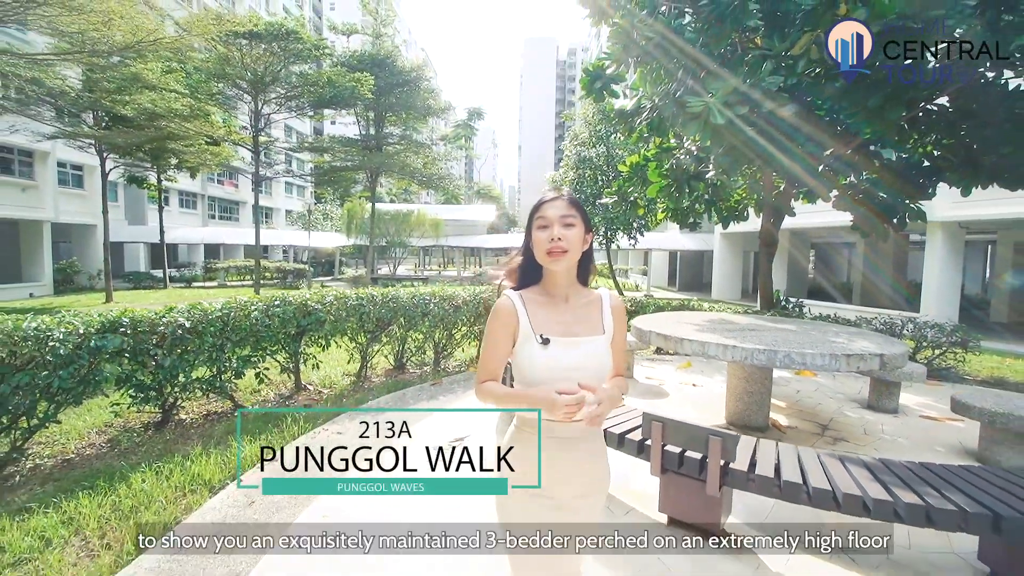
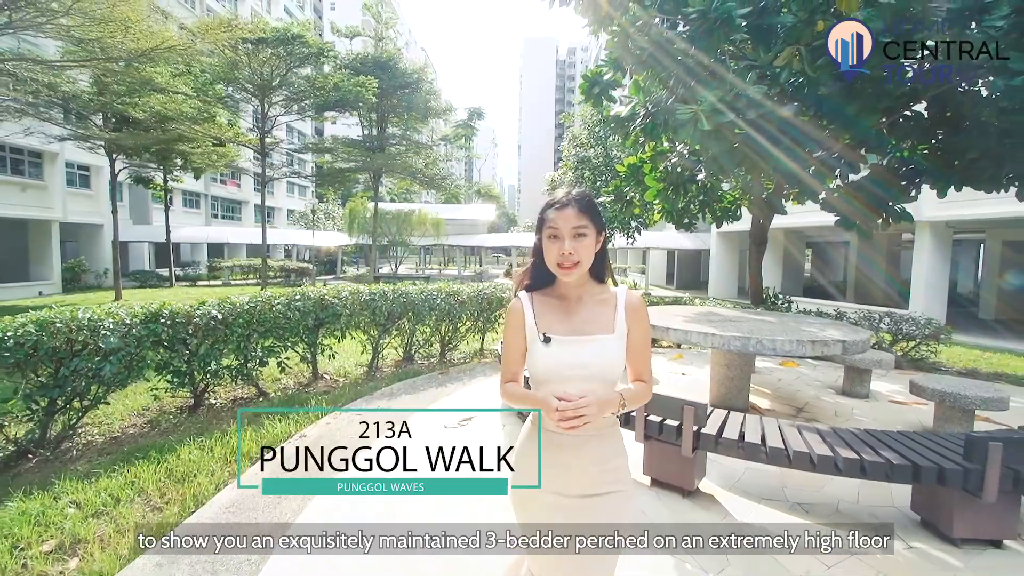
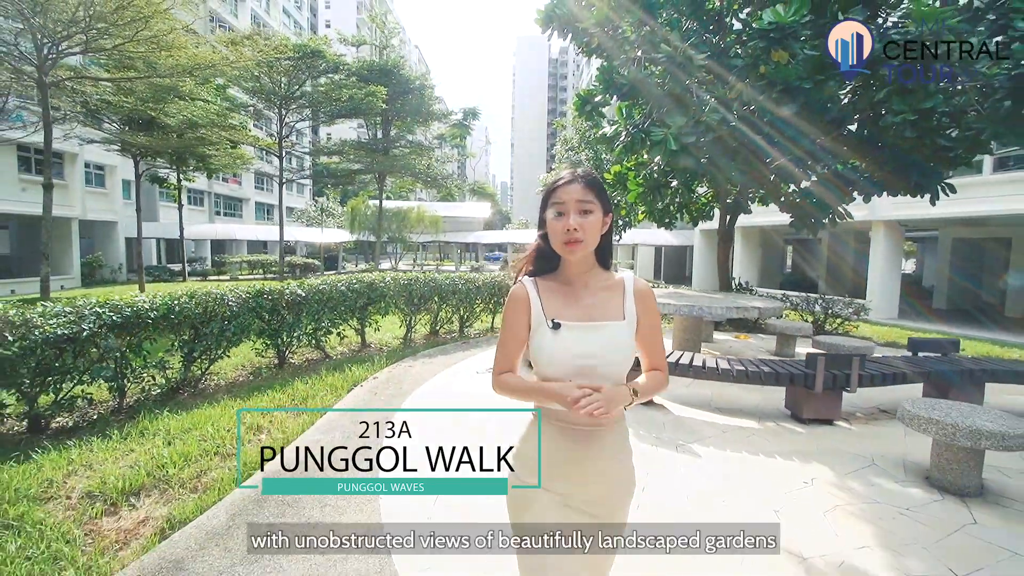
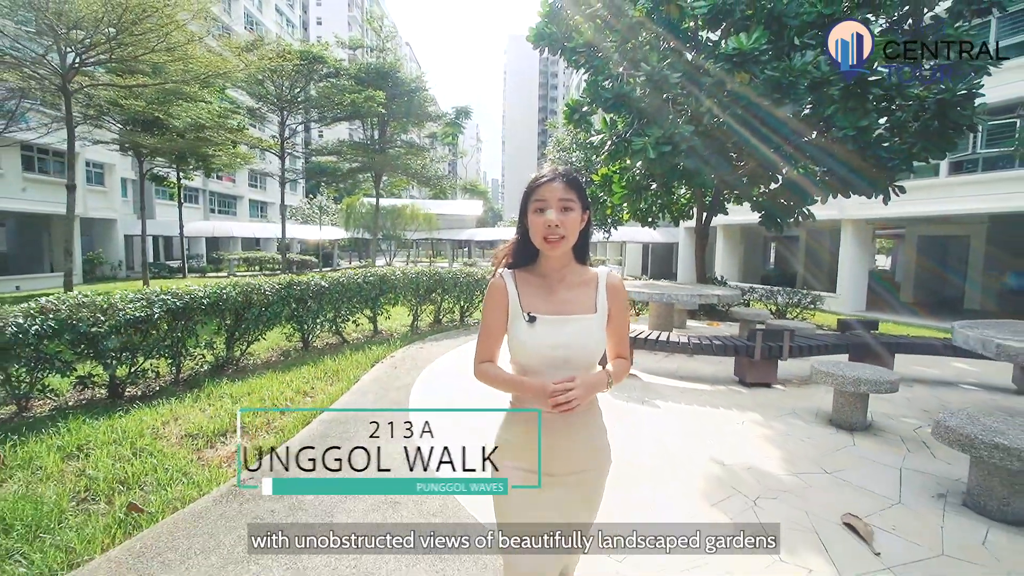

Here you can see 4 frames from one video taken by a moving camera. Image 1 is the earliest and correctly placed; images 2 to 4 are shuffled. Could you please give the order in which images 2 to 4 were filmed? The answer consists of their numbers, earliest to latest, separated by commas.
2, 3, 4
